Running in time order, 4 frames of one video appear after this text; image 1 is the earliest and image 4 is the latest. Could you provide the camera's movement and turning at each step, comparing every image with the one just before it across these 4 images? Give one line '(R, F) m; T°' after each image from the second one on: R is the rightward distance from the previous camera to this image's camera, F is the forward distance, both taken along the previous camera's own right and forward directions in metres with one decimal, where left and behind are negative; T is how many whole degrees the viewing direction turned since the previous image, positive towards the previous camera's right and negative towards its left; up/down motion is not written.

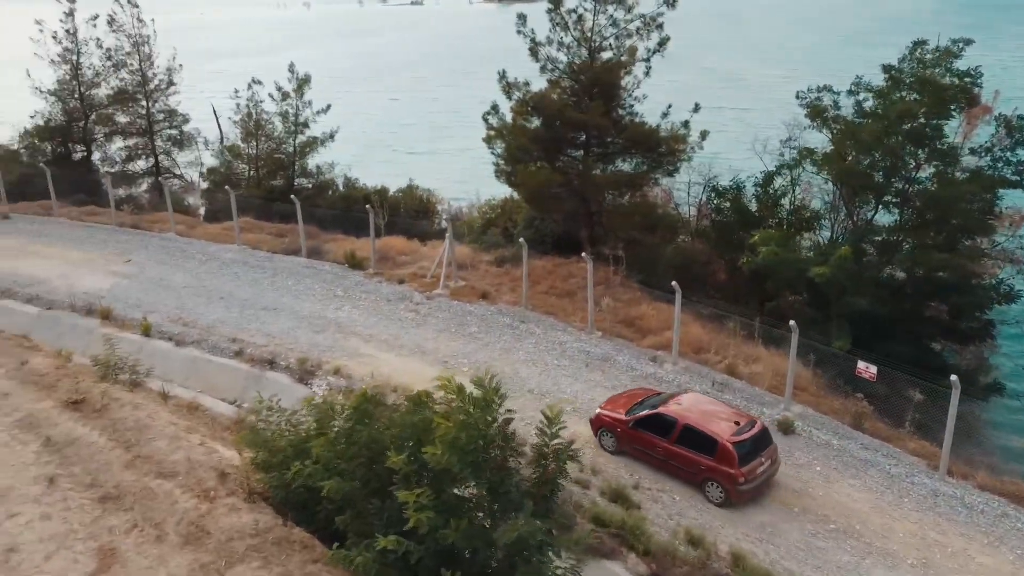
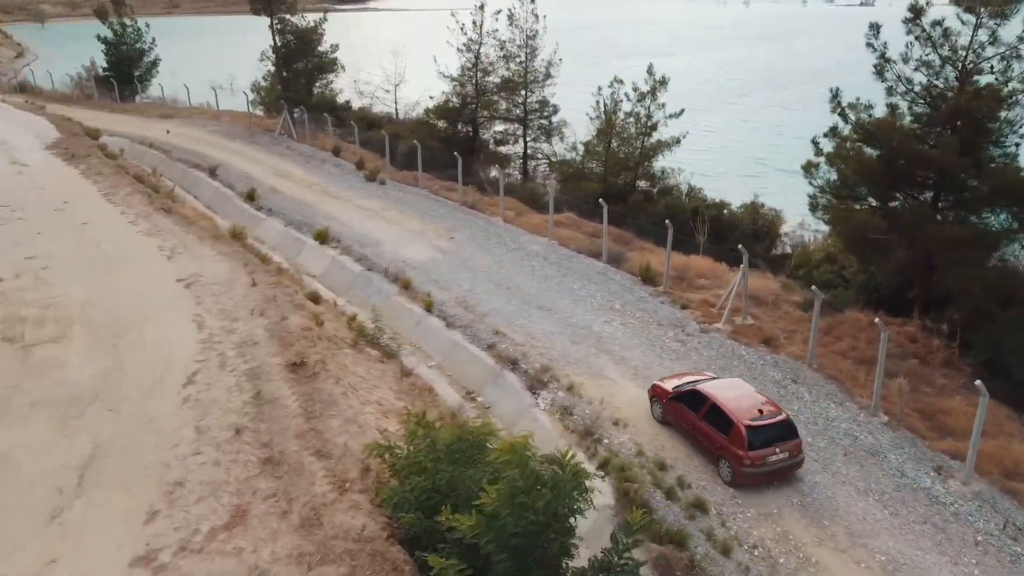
(+2.3, +1.8) m; -27°
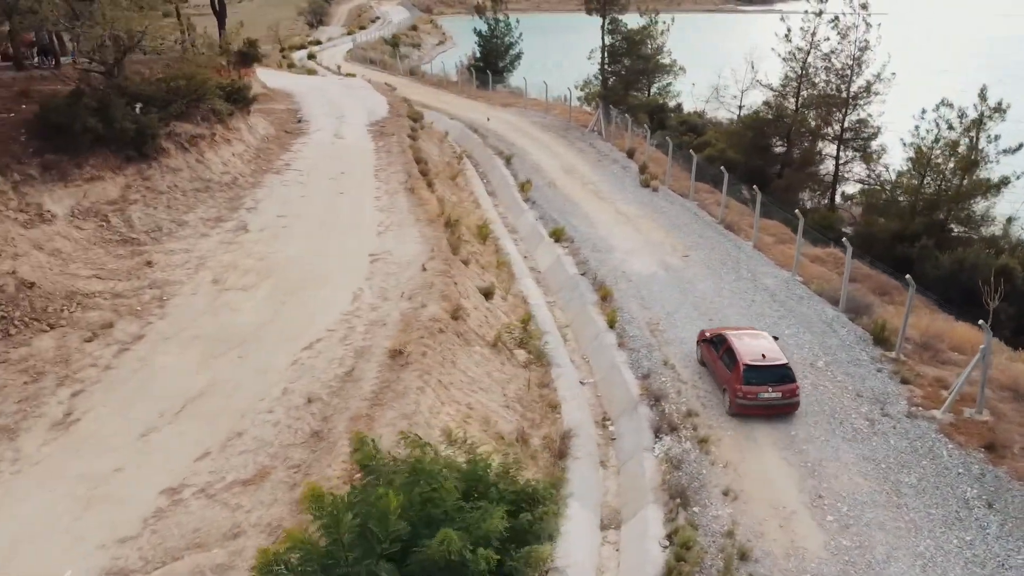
(+3.8, +1.5) m; -25°
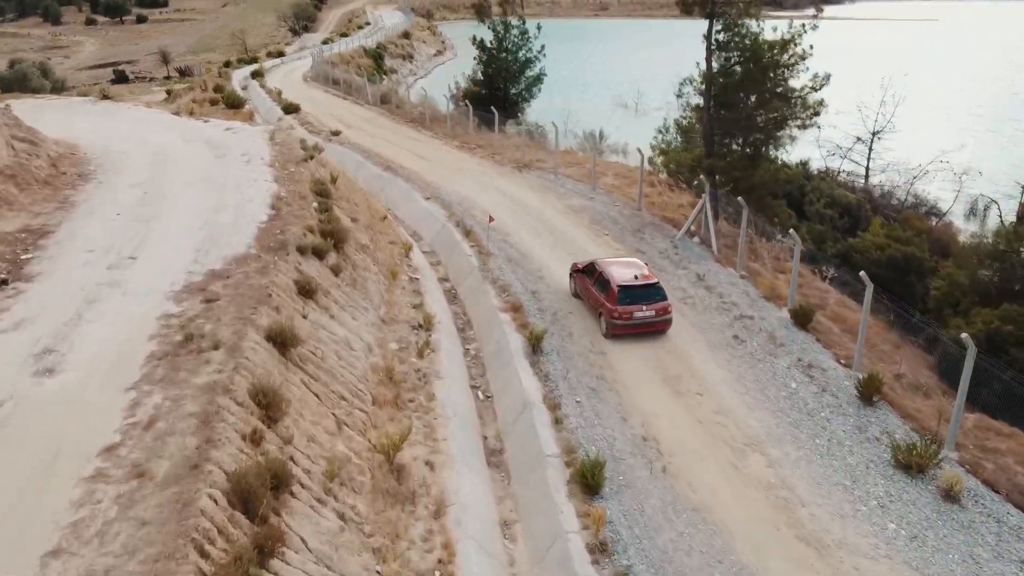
(-0.5, +19.2) m; 0°
